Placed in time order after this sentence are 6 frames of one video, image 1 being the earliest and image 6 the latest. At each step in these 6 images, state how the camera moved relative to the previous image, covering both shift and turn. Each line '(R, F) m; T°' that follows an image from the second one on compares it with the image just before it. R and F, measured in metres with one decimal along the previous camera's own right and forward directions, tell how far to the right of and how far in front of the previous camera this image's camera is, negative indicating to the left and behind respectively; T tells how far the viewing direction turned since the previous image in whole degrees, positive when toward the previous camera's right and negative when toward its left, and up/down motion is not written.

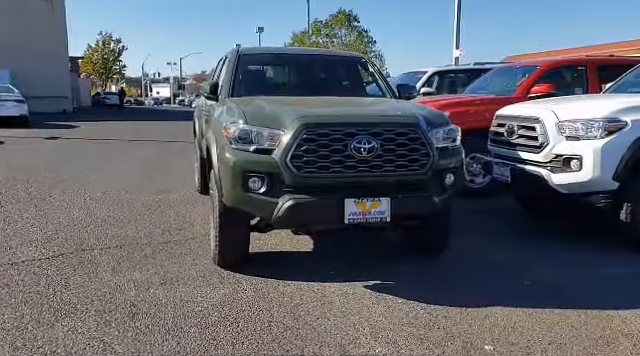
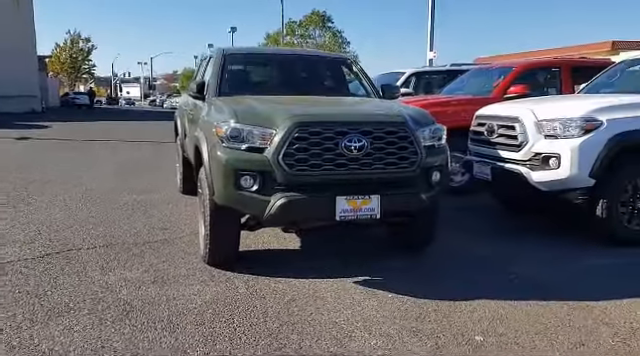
(-0.1, -0.1) m; +3°
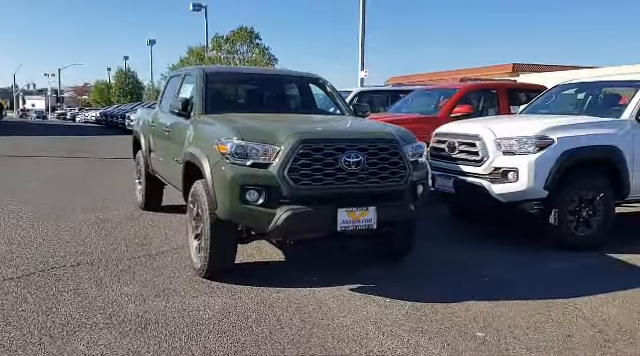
(-0.6, -0.2) m; +8°
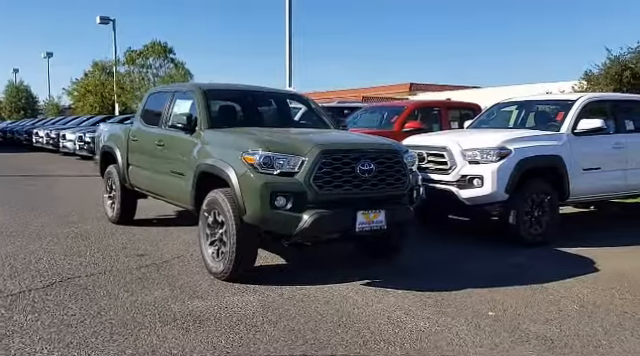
(-0.9, -0.4) m; +10°
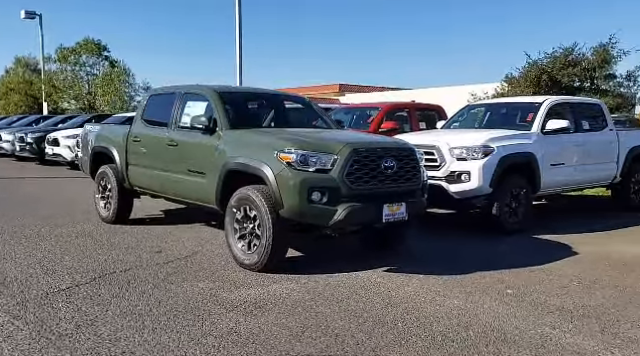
(-0.9, -0.3) m; +7°
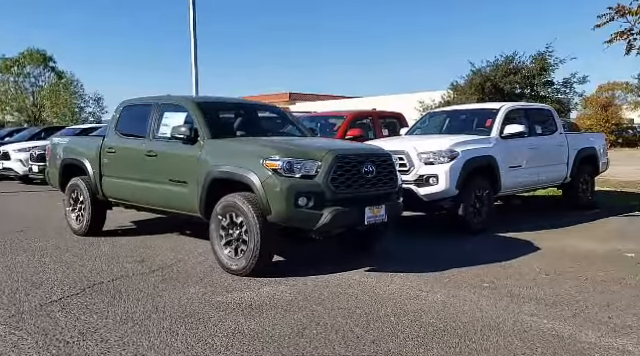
(-0.3, -0.2) m; +5°
